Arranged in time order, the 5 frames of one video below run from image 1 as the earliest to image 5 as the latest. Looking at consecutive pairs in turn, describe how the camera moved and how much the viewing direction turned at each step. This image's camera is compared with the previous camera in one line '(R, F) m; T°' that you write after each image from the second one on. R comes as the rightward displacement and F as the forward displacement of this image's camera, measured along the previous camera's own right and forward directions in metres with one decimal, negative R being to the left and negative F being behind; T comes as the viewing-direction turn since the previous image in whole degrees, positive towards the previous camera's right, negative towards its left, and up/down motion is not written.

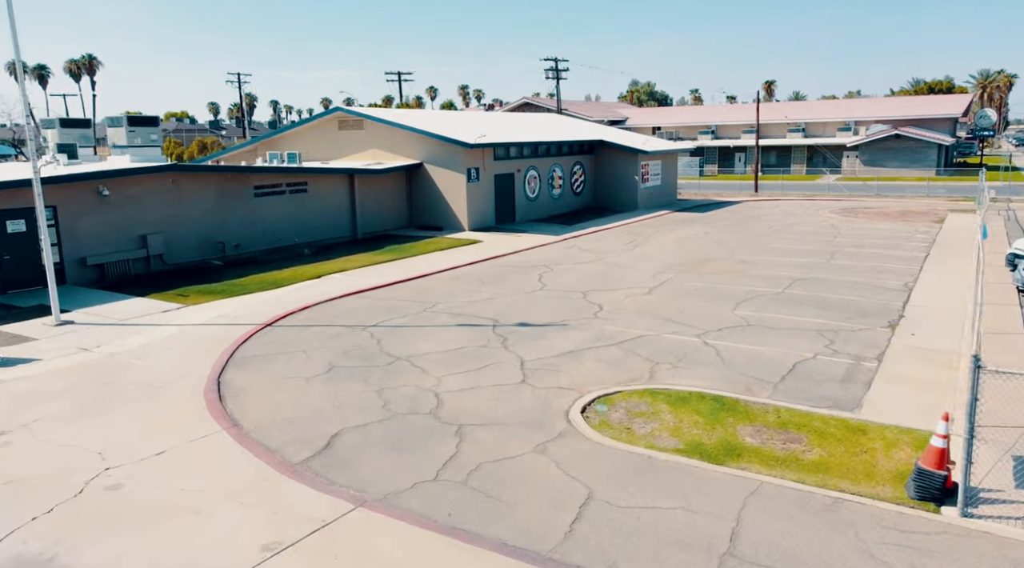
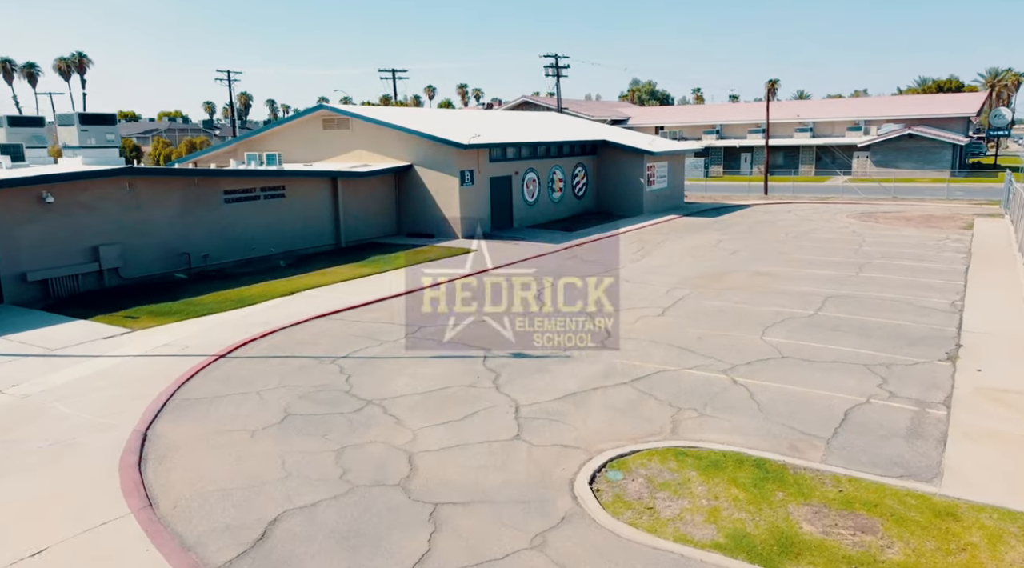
(+0.1, +2.3) m; 0°
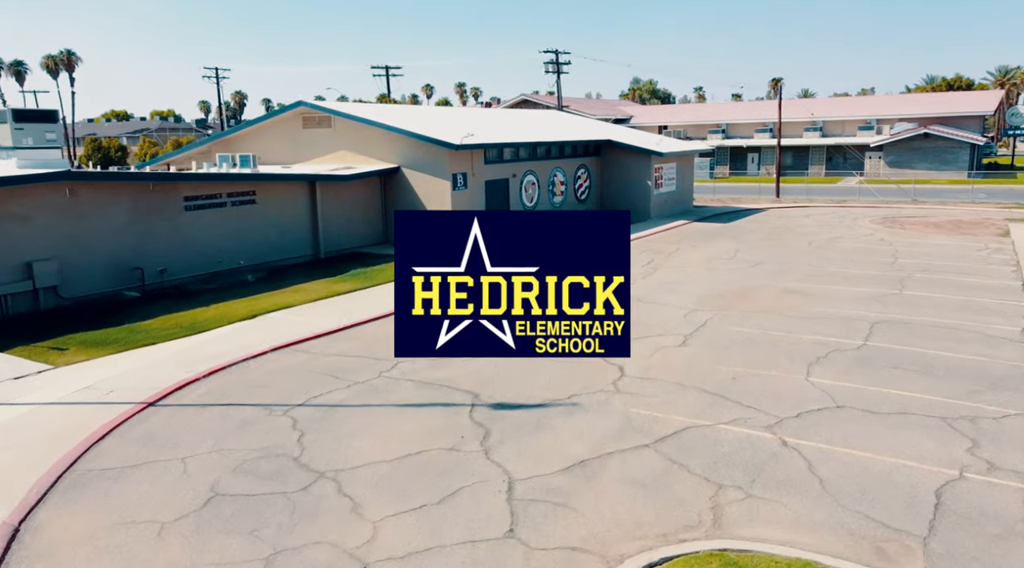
(+0.1, +2.5) m; 0°
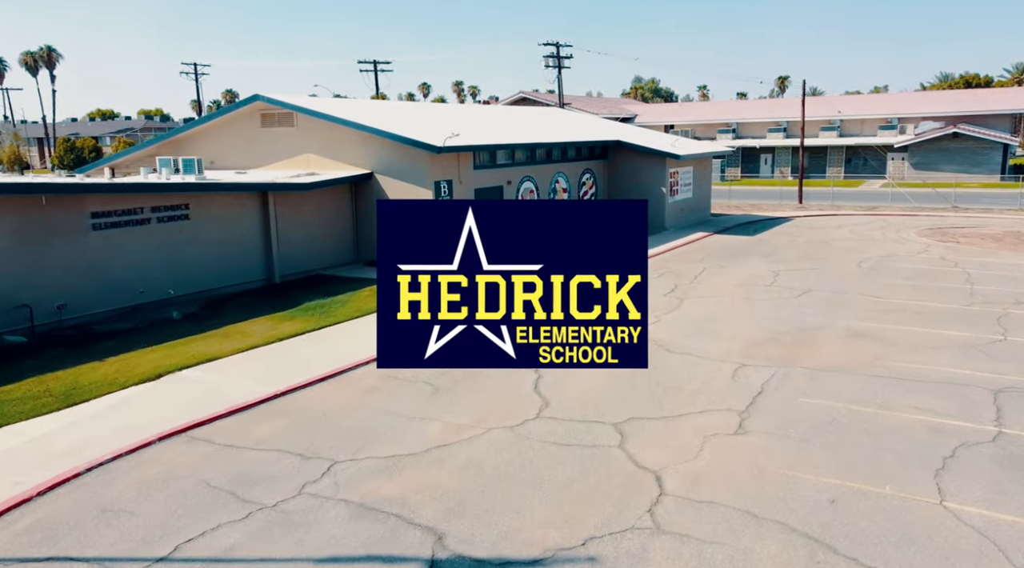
(+0.2, +4.1) m; 0°
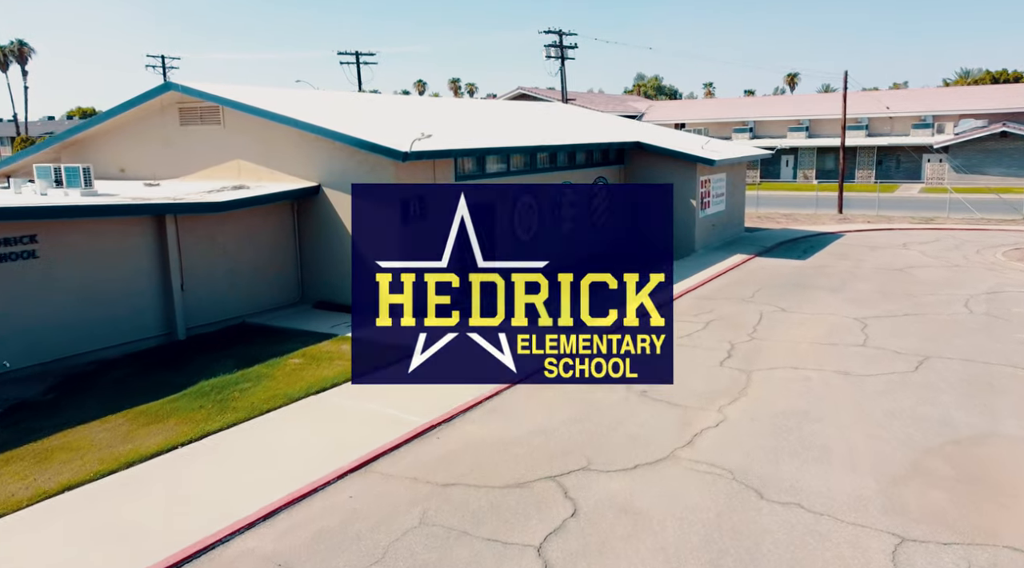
(+0.1, +5.5) m; 0°
